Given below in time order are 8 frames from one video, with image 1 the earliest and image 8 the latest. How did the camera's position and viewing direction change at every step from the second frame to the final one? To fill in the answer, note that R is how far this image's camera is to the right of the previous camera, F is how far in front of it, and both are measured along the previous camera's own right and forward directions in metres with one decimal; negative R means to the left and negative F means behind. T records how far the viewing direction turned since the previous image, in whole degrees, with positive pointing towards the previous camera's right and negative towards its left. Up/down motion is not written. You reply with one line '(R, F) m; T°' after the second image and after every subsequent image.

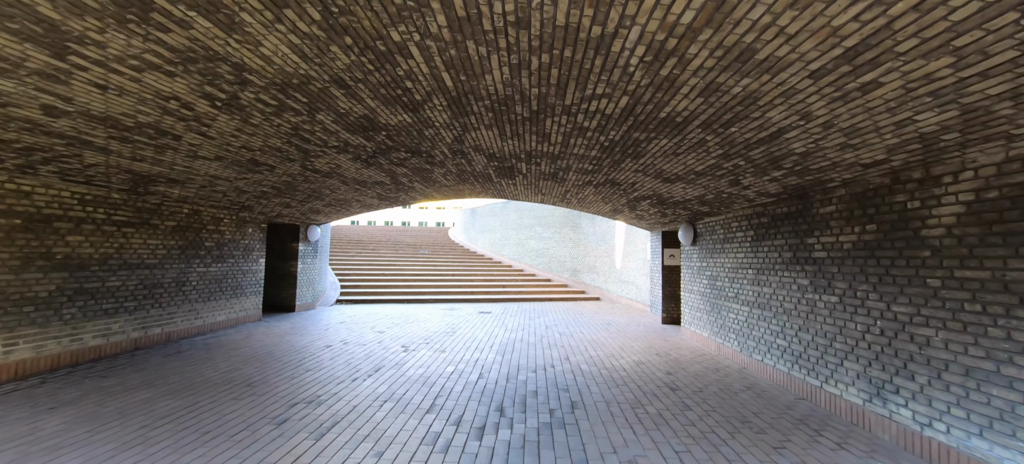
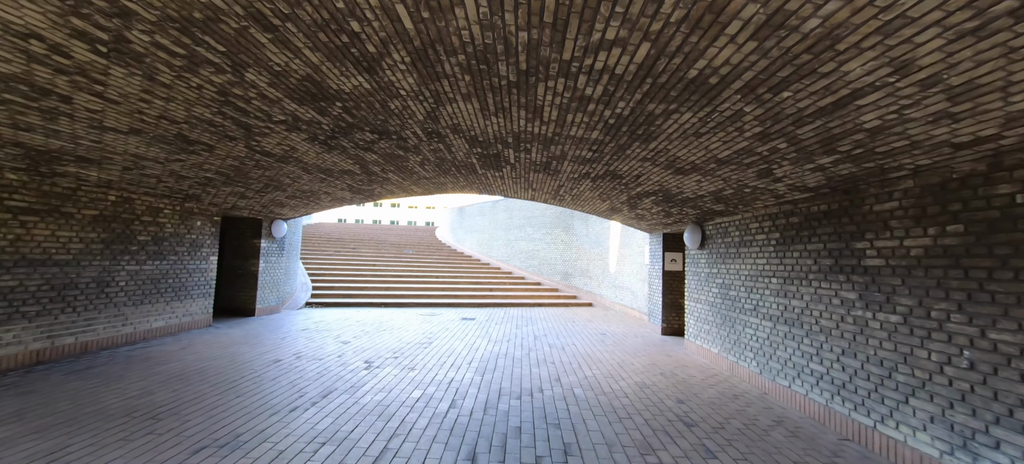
(+0.1, +0.9) m; +1°
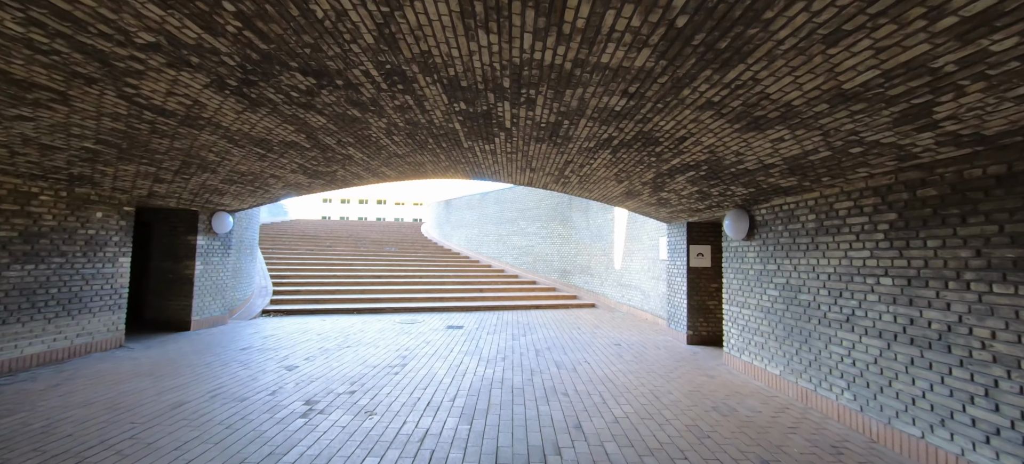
(-0.1, +1.5) m; +2°
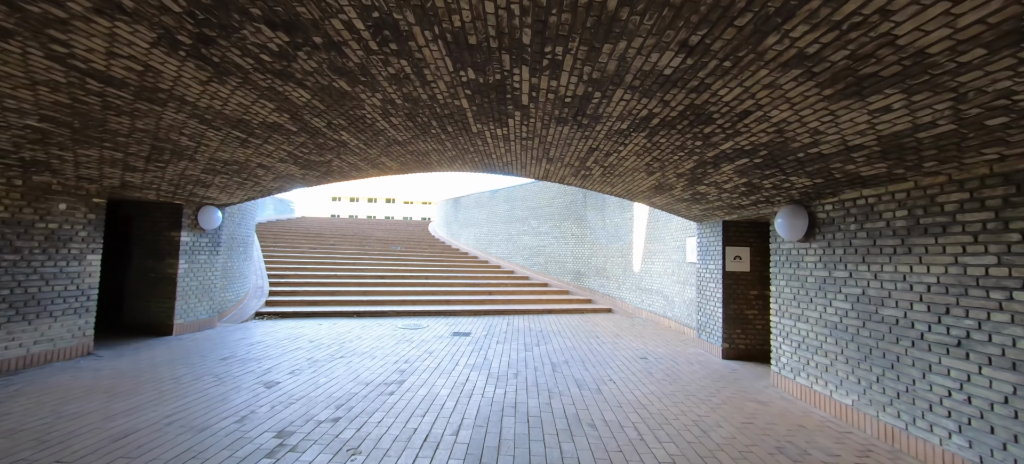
(-0.1, +0.7) m; -1°
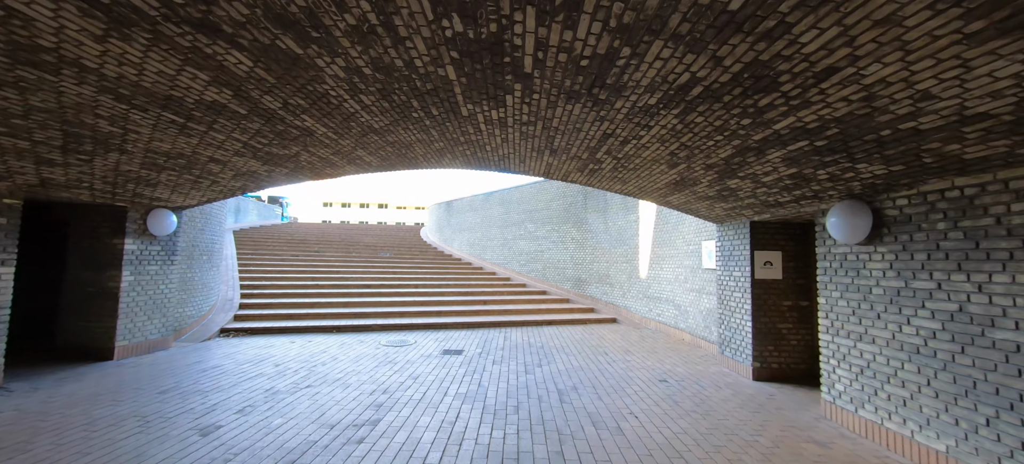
(-0.1, +0.8) m; +1°
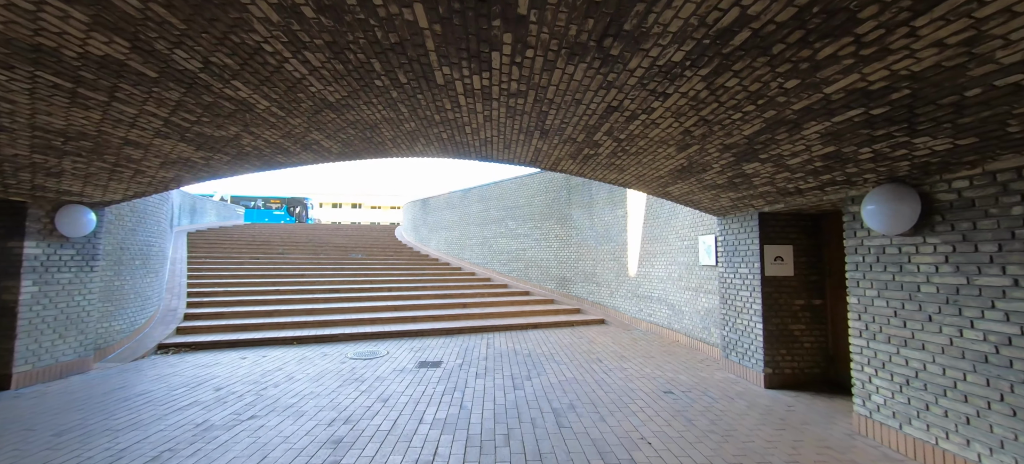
(-0.1, +0.7) m; +3°
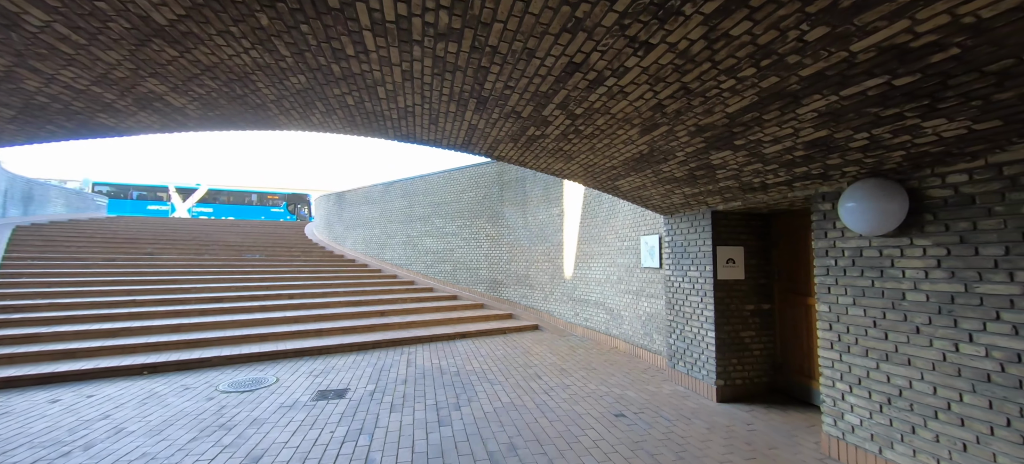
(0.0, +0.9) m; +11°
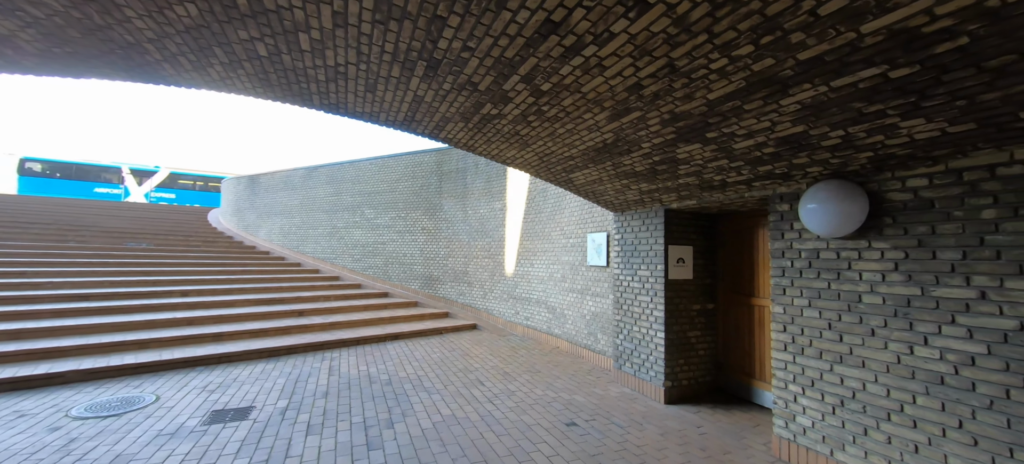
(-0.1, +0.4) m; +10°
